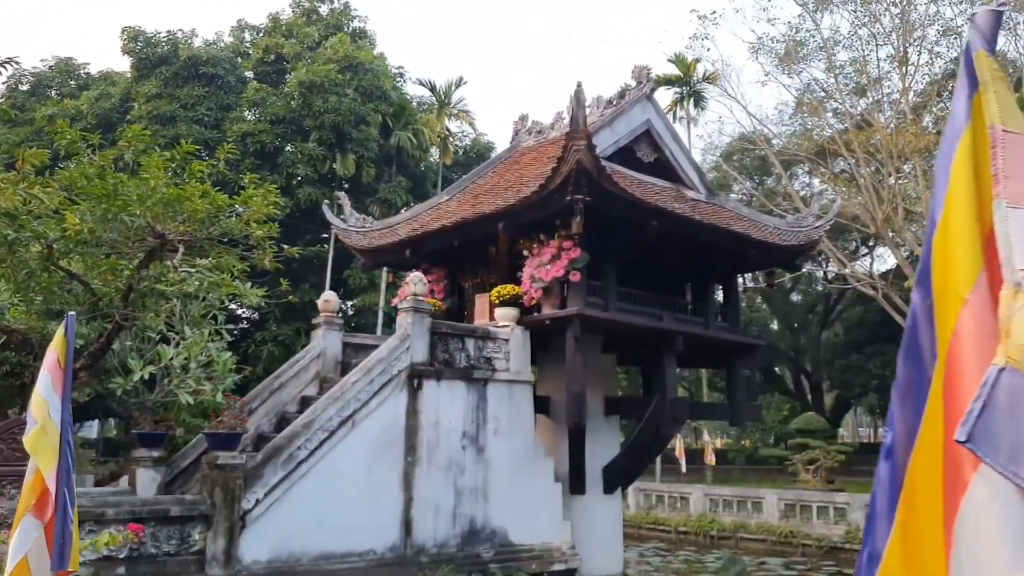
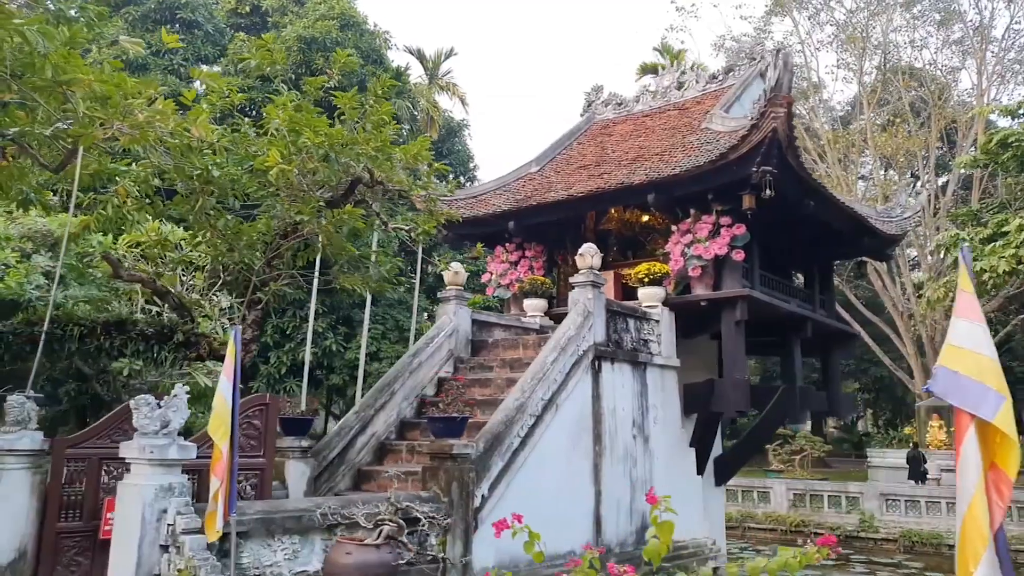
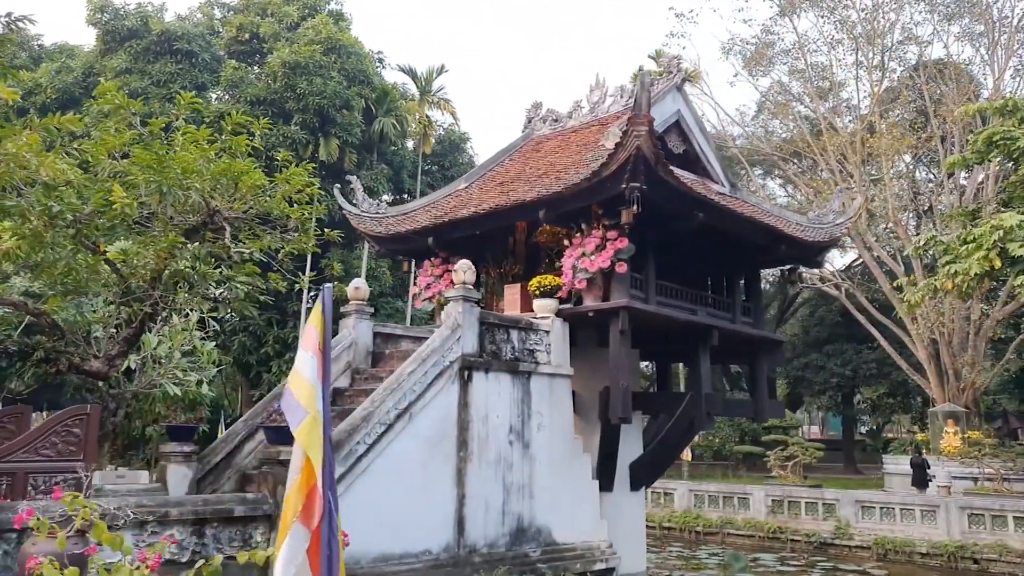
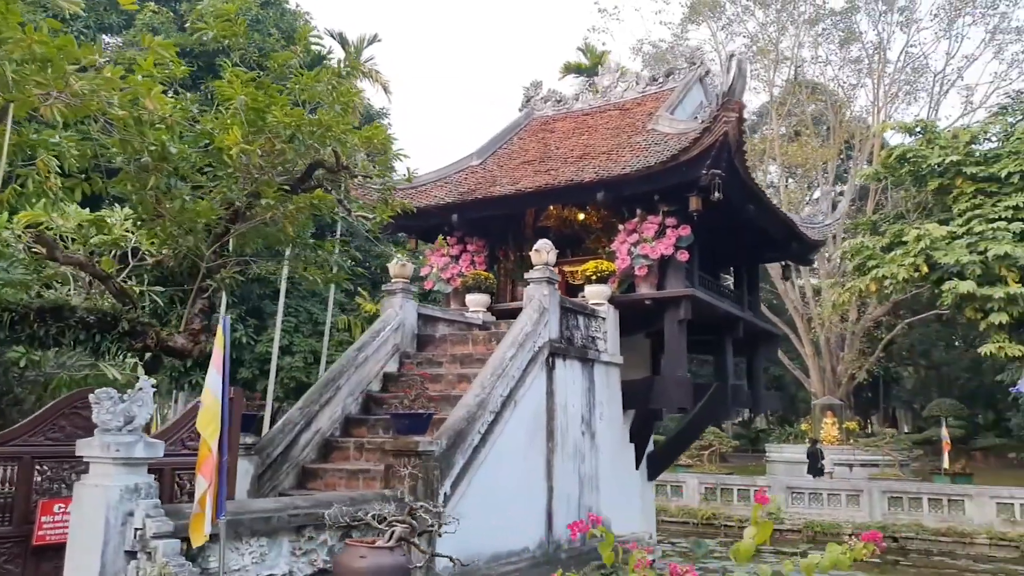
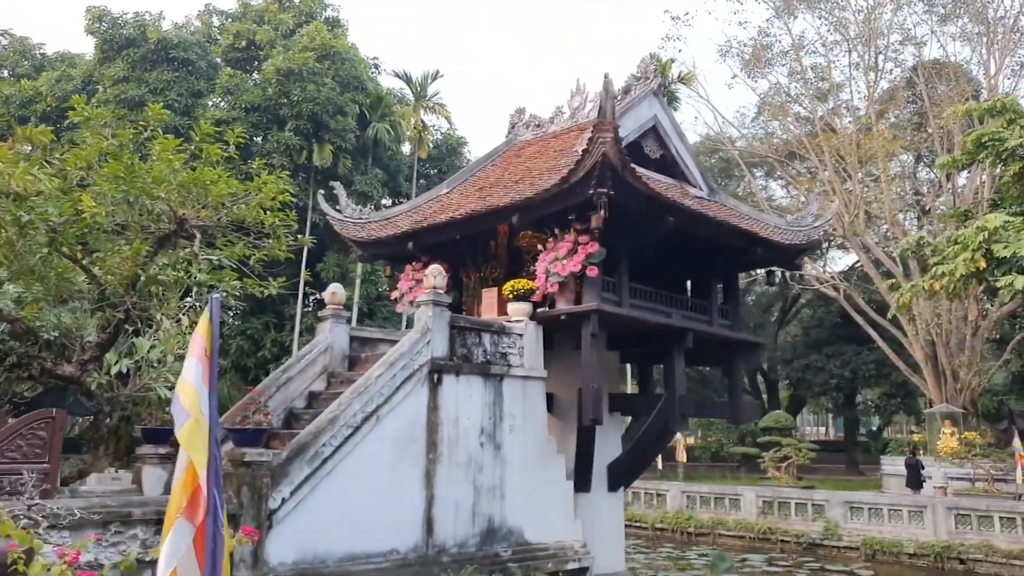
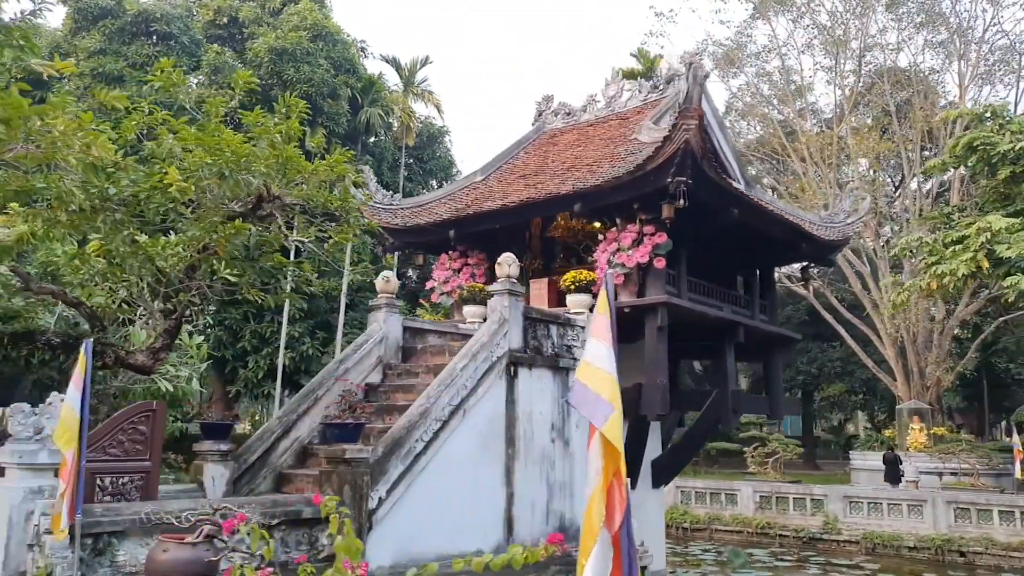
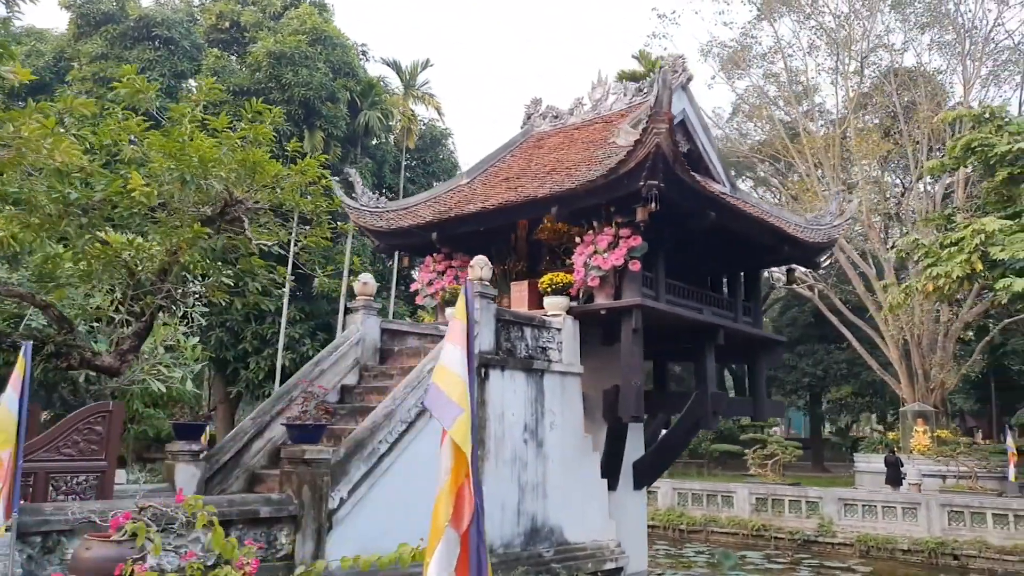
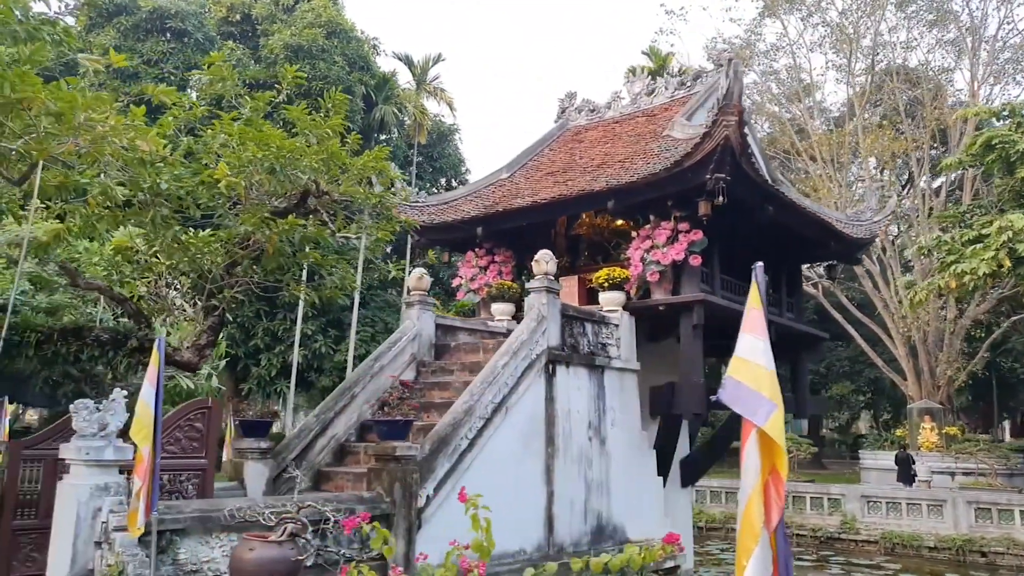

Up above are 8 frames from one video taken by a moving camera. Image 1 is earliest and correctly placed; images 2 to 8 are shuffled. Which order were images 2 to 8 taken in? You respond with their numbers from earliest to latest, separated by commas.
5, 3, 7, 6, 8, 2, 4
